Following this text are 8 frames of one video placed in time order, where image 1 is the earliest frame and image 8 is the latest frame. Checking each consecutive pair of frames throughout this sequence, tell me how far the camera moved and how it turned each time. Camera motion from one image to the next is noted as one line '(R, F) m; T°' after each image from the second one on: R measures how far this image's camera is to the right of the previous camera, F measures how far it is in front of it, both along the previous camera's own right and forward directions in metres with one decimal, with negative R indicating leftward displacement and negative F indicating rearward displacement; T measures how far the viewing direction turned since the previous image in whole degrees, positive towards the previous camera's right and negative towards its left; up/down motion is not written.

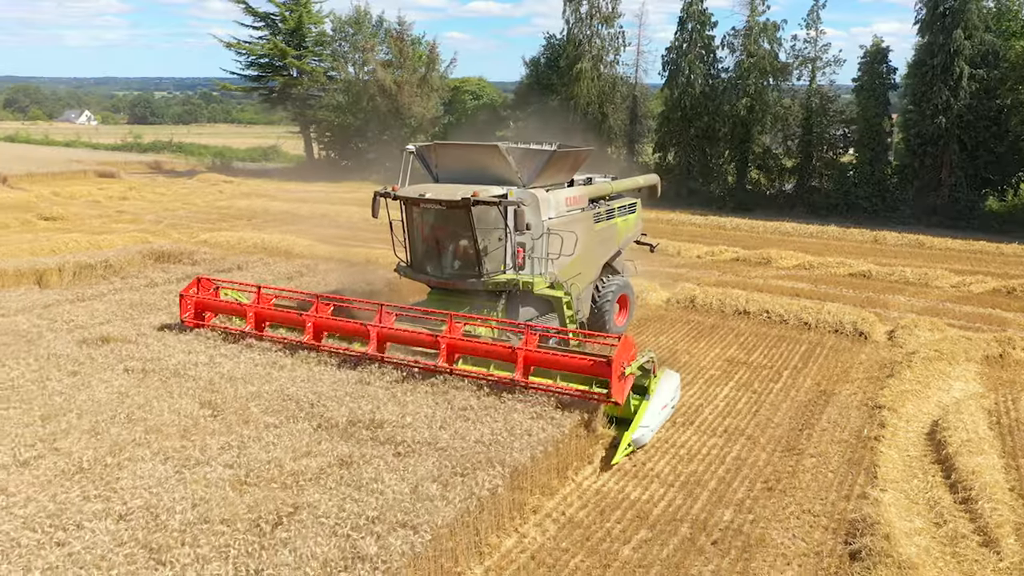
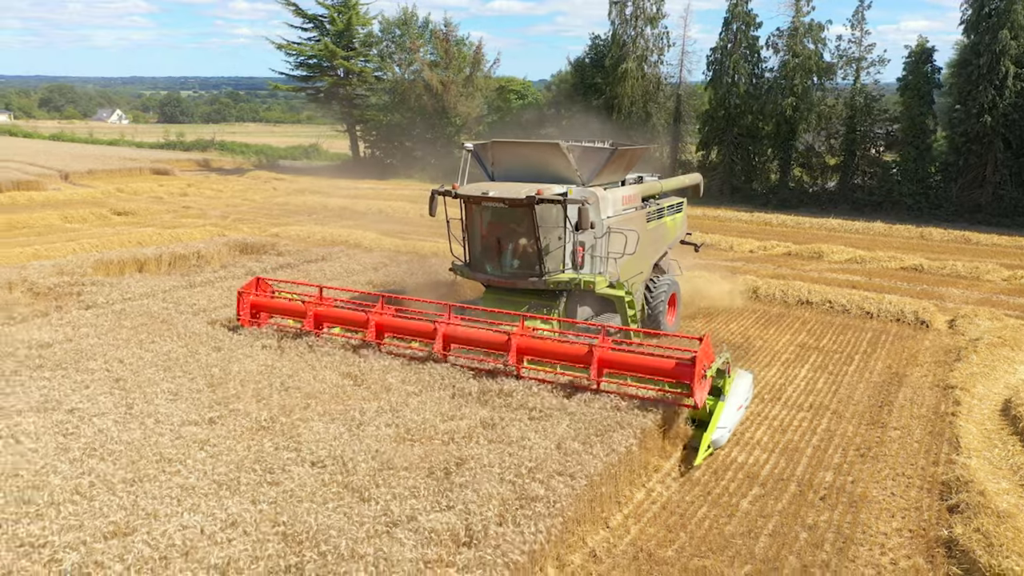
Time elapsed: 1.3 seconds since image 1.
(-0.8, -0.7) m; -1°
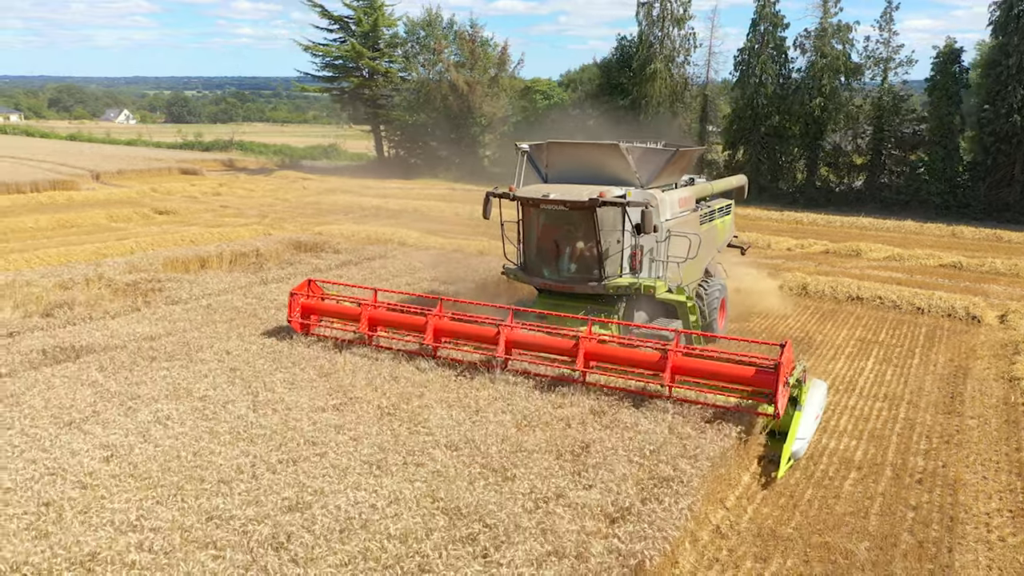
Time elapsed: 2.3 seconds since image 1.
(-0.9, -0.3) m; 0°
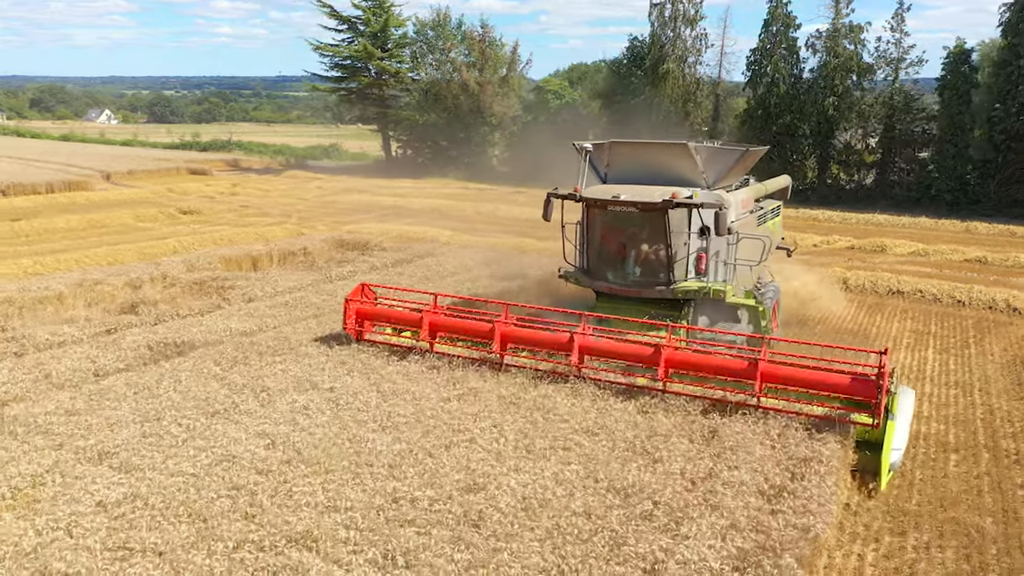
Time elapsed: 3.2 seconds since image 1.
(-1.2, -0.3) m; +1°
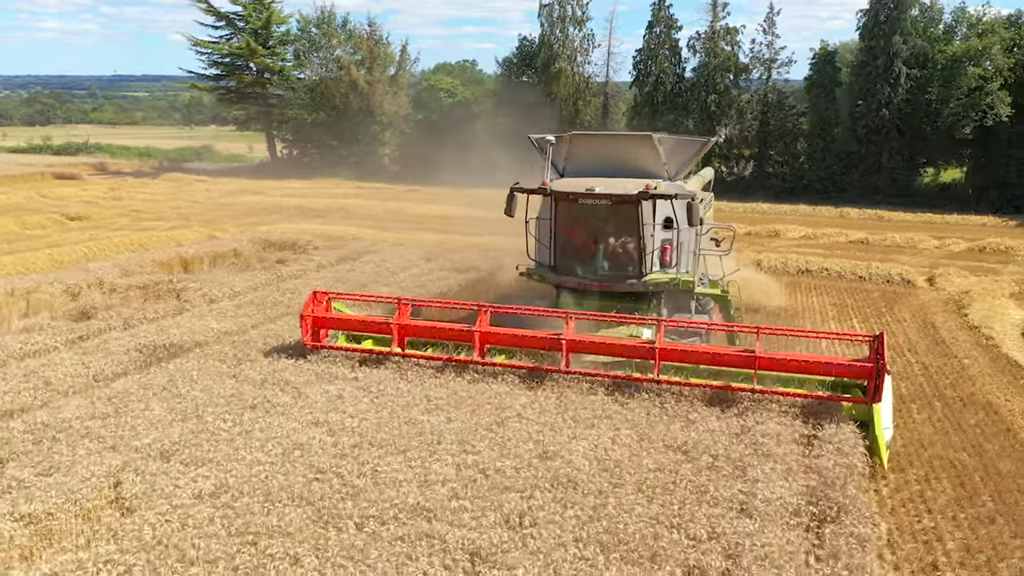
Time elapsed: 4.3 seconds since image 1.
(-1.4, -0.2) m; +9°
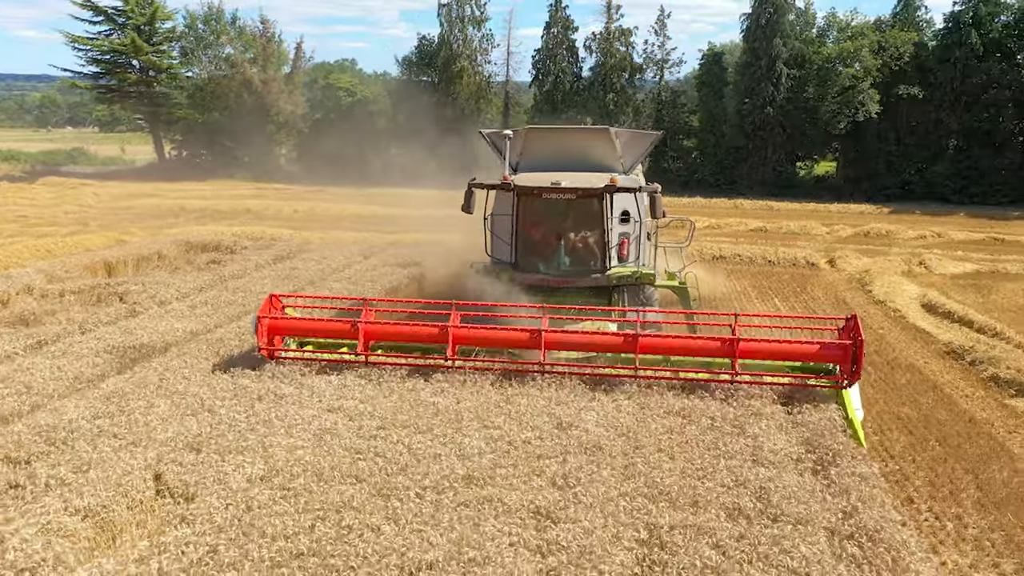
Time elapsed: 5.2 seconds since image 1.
(-1.0, -0.3) m; +8°
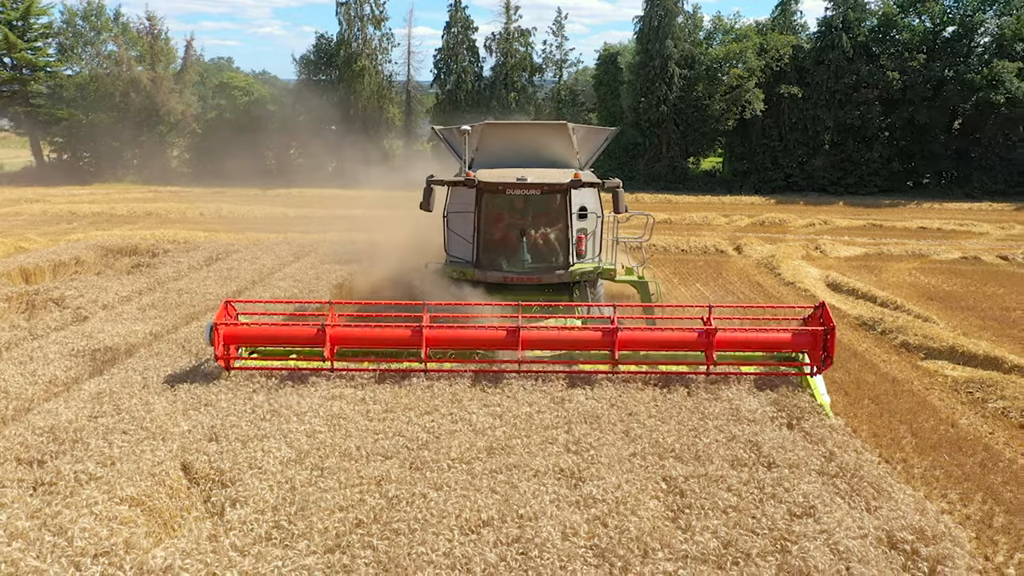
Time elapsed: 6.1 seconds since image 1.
(-0.8, -0.3) m; +8°
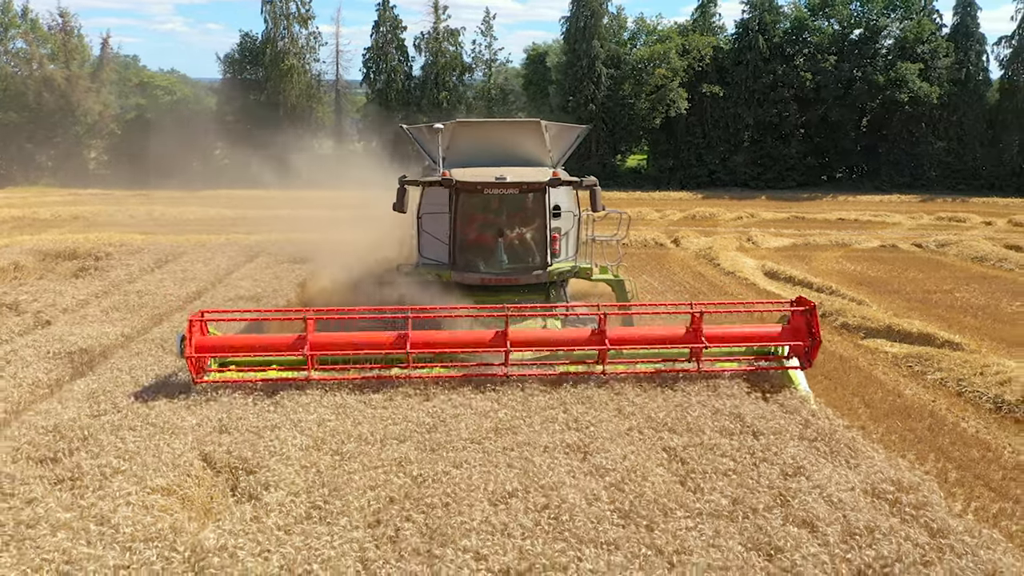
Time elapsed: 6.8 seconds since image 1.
(-0.6, -0.3) m; +6°
